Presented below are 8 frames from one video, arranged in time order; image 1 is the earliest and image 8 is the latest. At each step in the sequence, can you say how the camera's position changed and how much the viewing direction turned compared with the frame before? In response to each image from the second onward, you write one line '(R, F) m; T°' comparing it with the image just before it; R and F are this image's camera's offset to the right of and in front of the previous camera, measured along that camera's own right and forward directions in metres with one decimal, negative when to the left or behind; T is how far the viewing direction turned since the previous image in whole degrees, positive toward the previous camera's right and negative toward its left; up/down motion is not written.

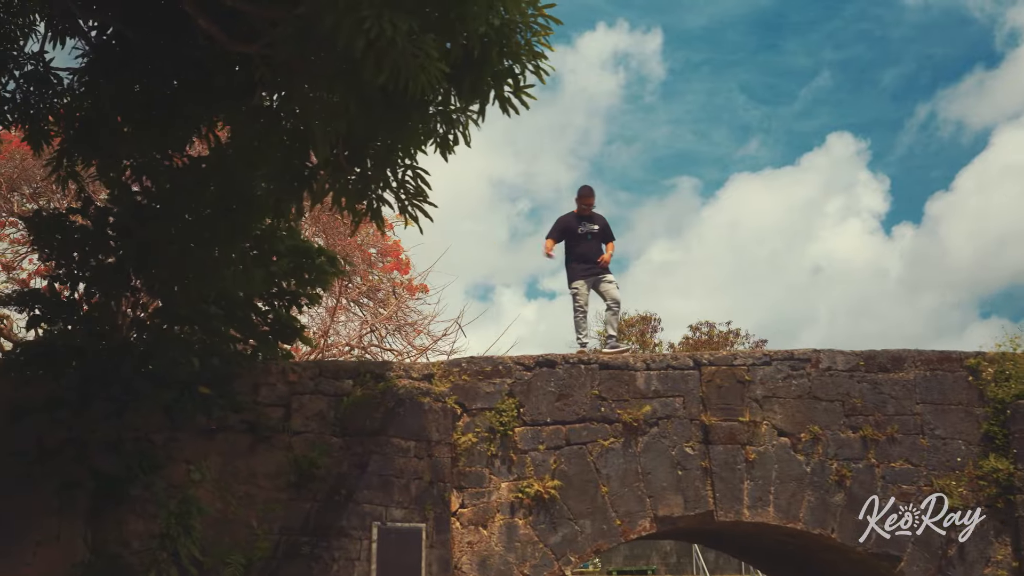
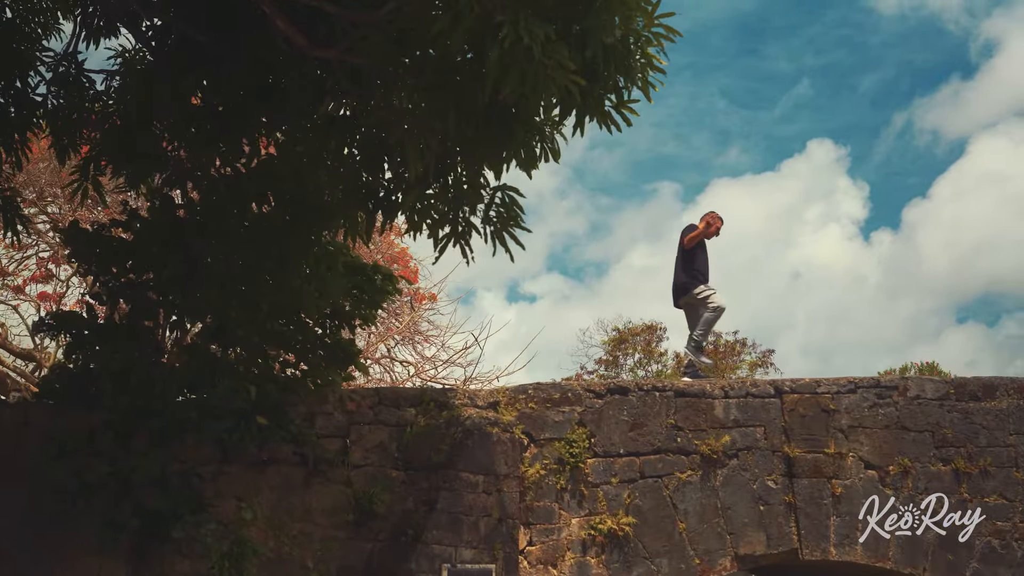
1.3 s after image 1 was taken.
(-0.5, +0.5) m; +1°
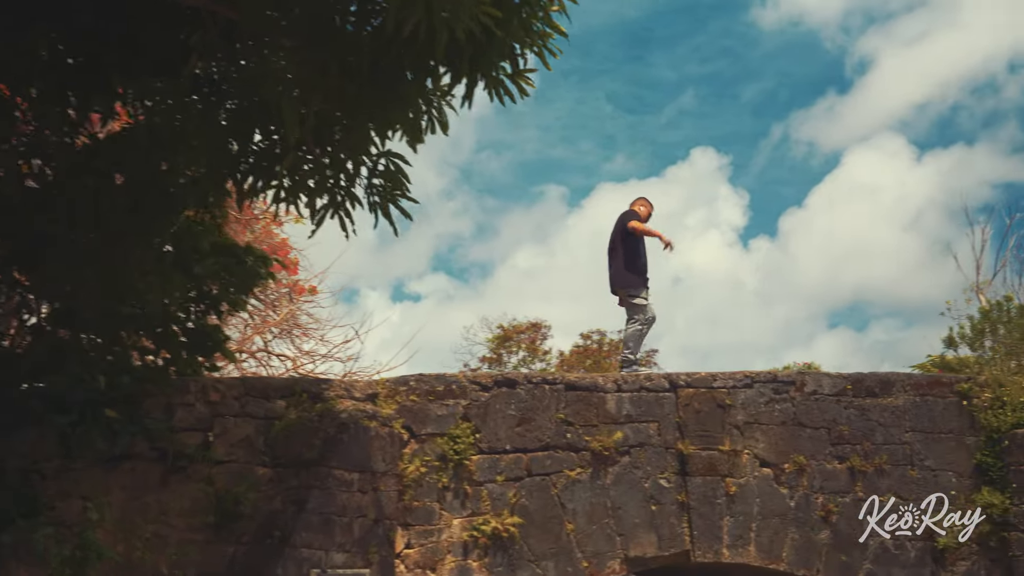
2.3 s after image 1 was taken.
(0.0, +0.4) m; +6°
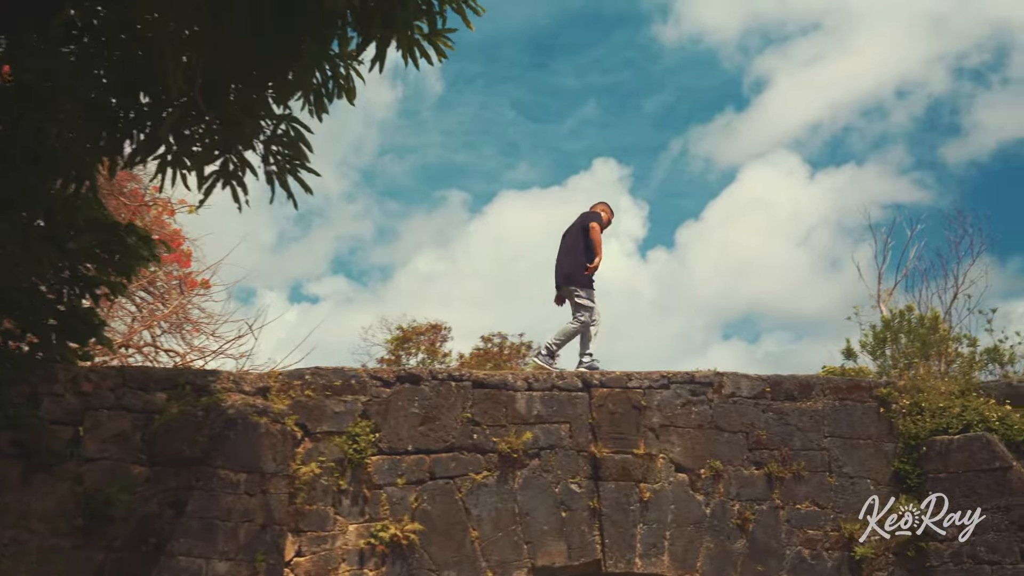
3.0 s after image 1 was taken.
(0.0, +0.4) m; +5°
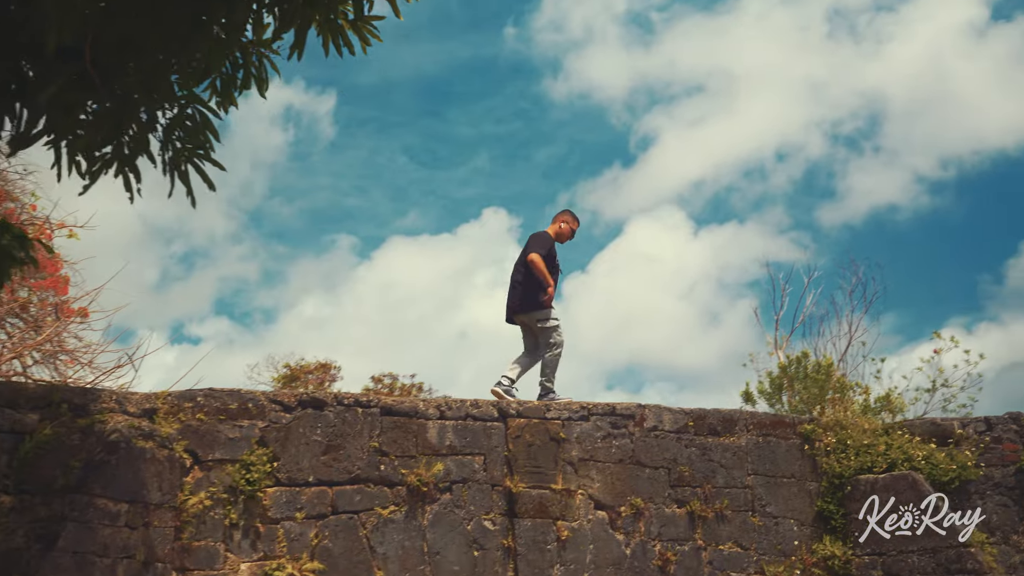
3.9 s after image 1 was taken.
(-0.1, +0.4) m; +5°
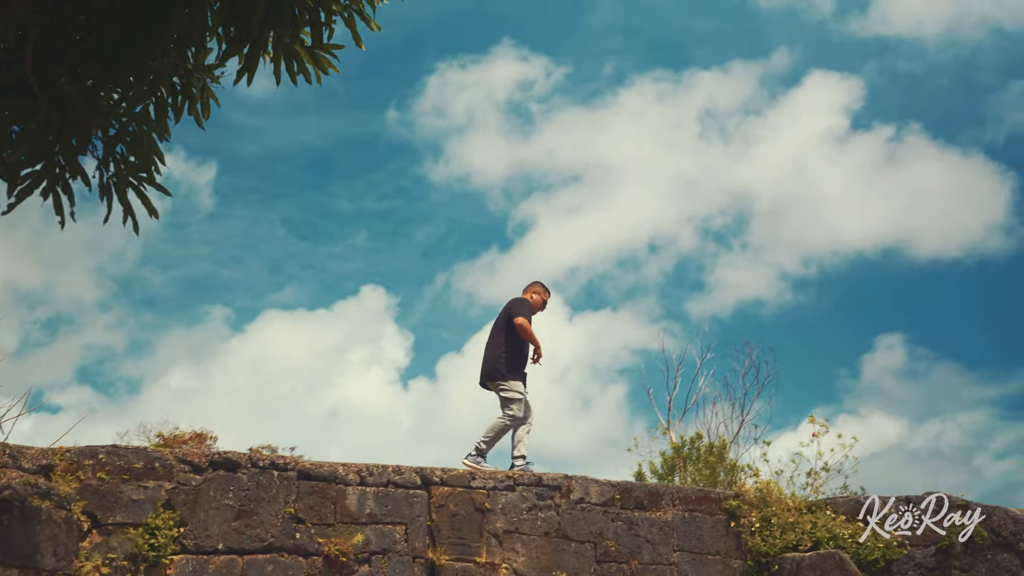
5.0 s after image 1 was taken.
(-0.2, +0.2) m; +6°
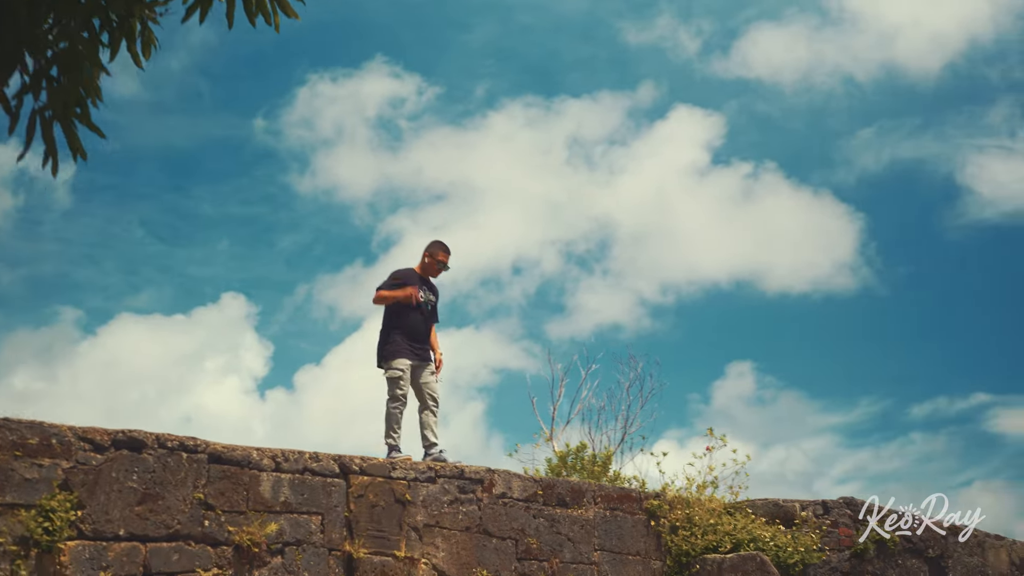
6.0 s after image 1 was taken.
(-0.3, +0.3) m; +7°
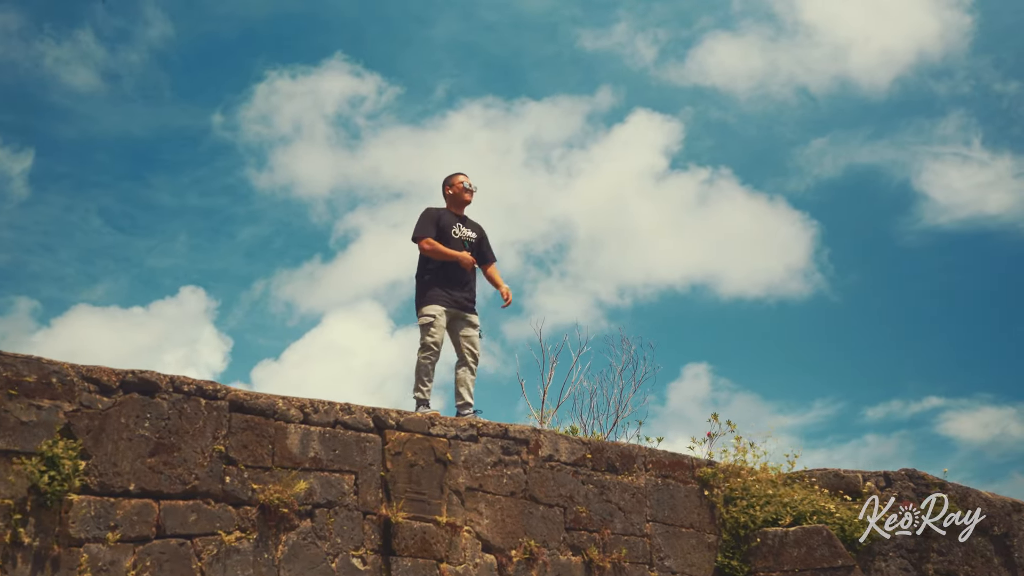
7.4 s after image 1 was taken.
(-0.4, +0.6) m; +2°
